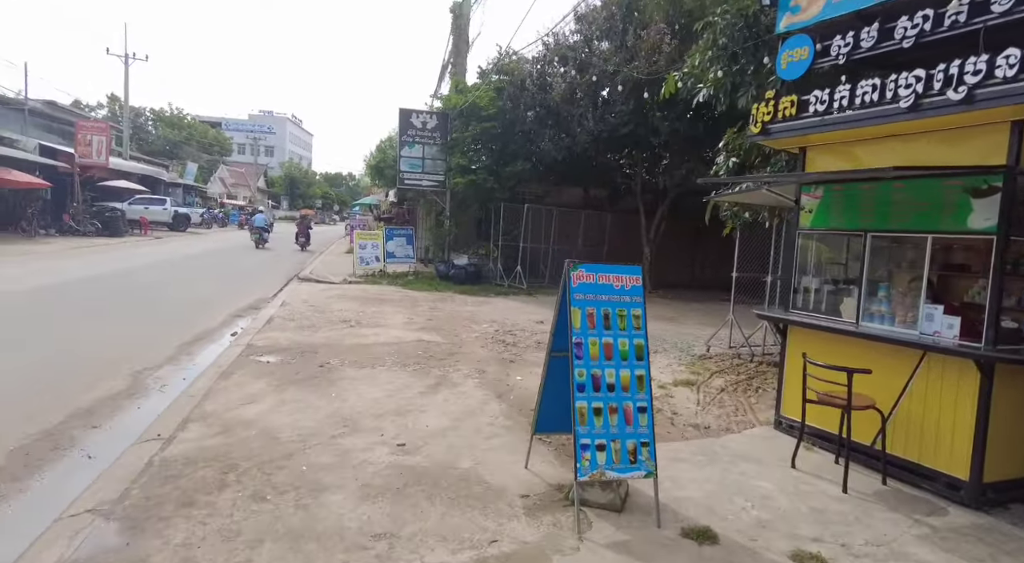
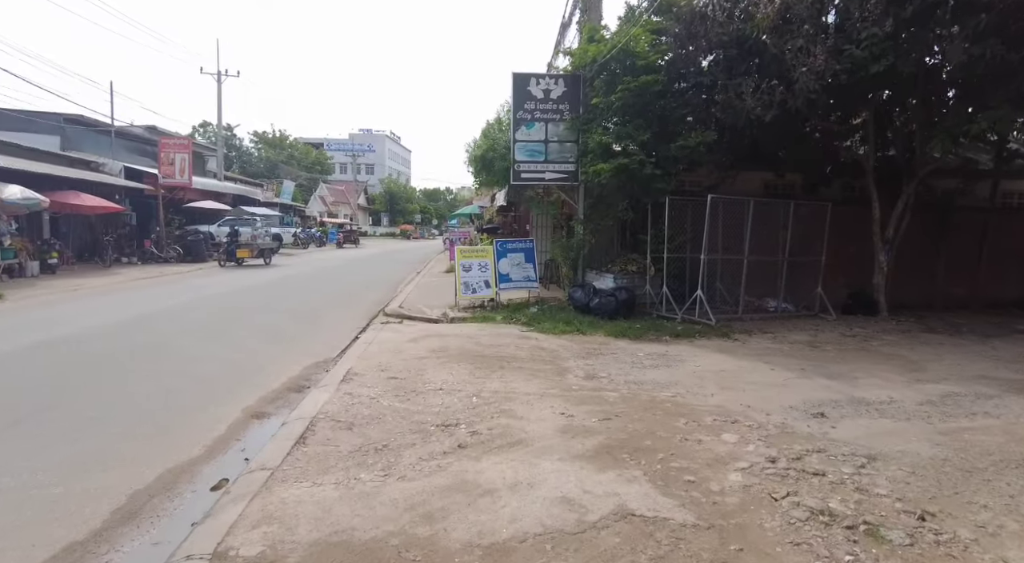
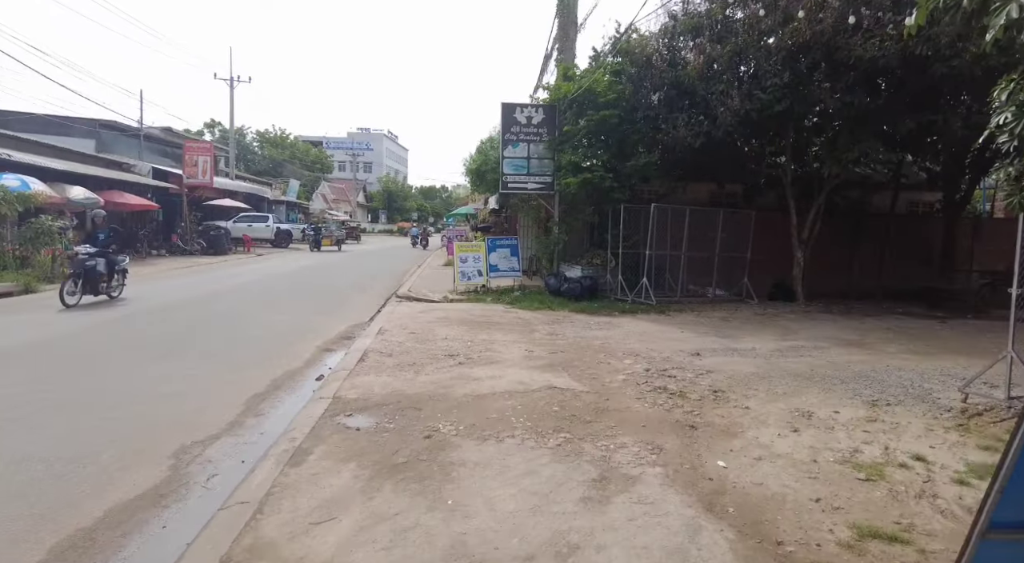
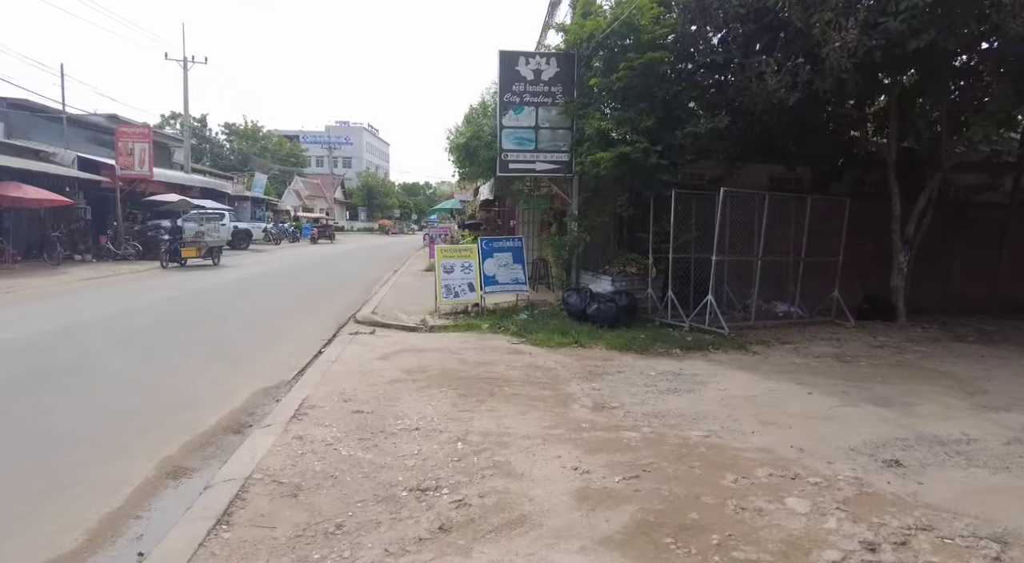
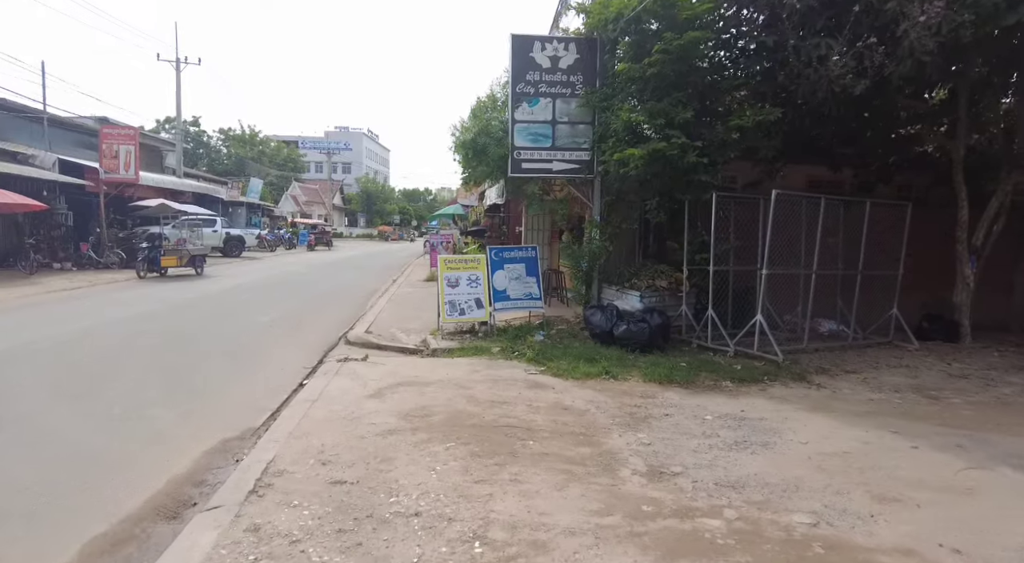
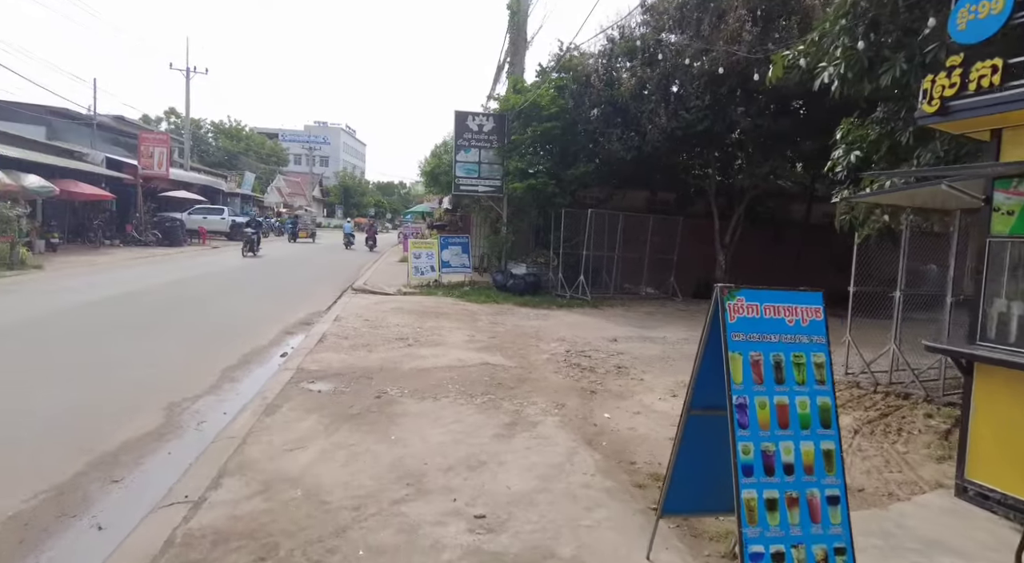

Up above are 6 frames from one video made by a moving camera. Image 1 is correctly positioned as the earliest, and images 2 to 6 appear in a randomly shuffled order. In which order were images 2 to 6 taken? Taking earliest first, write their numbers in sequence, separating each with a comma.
6, 3, 2, 4, 5
